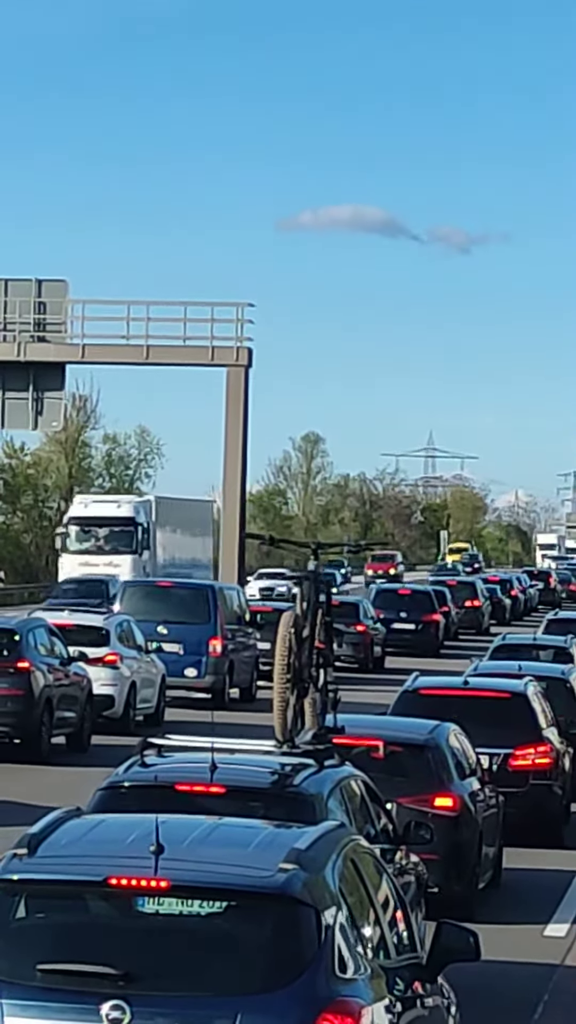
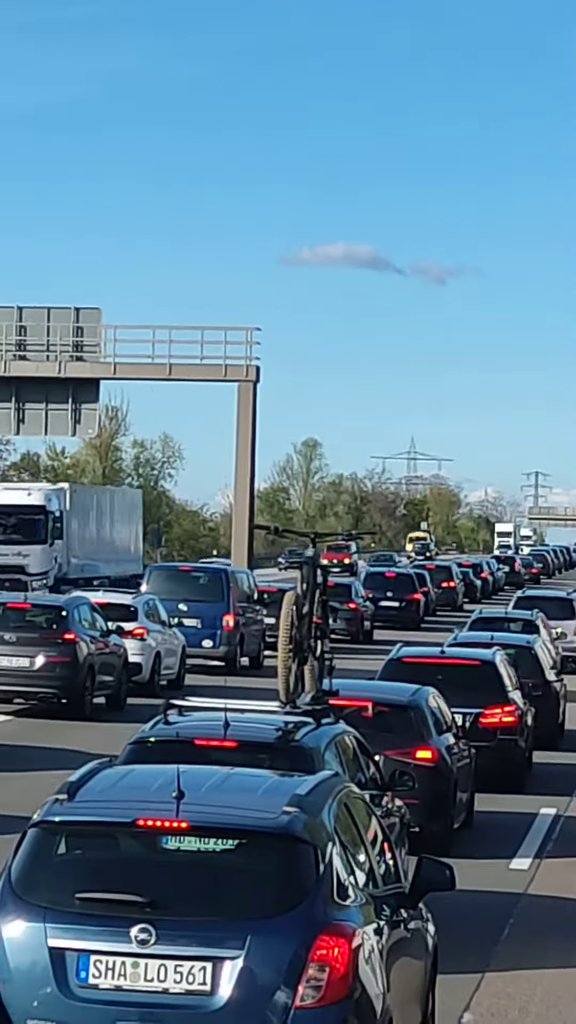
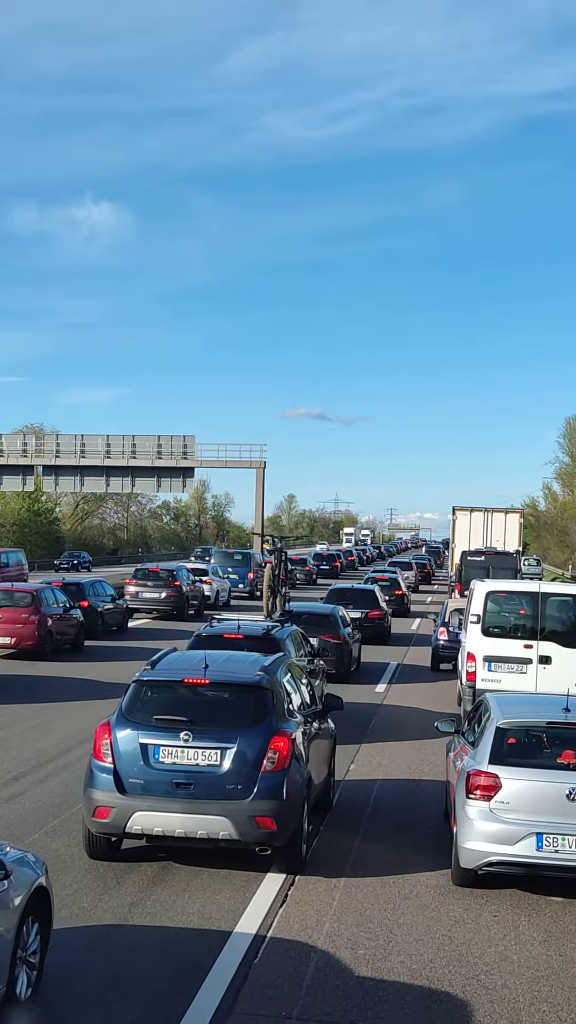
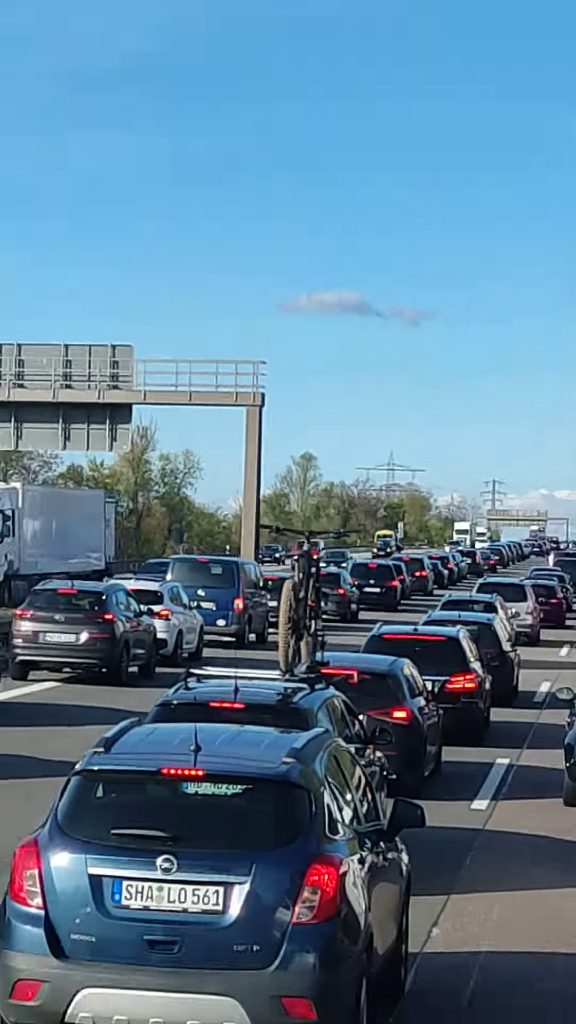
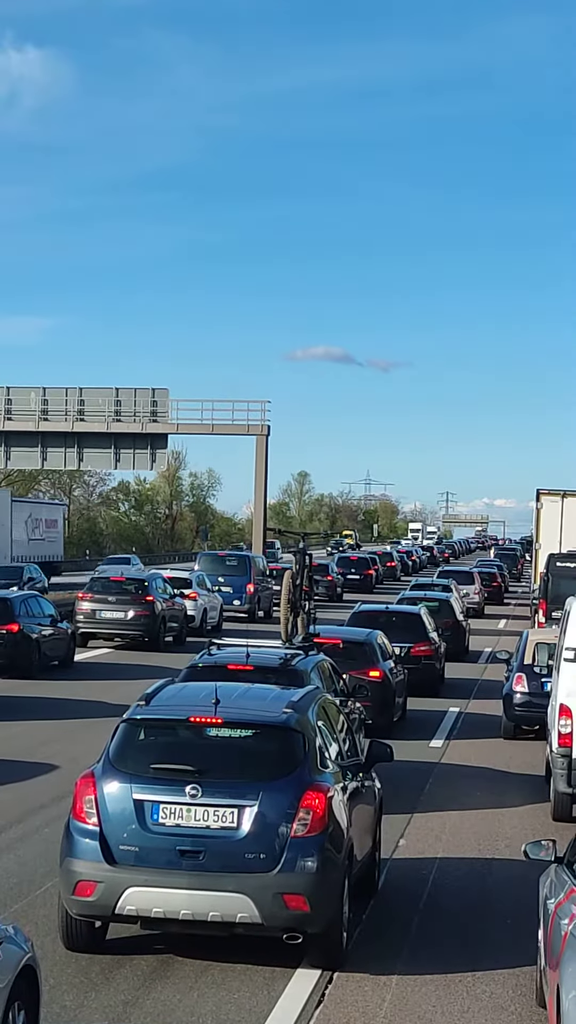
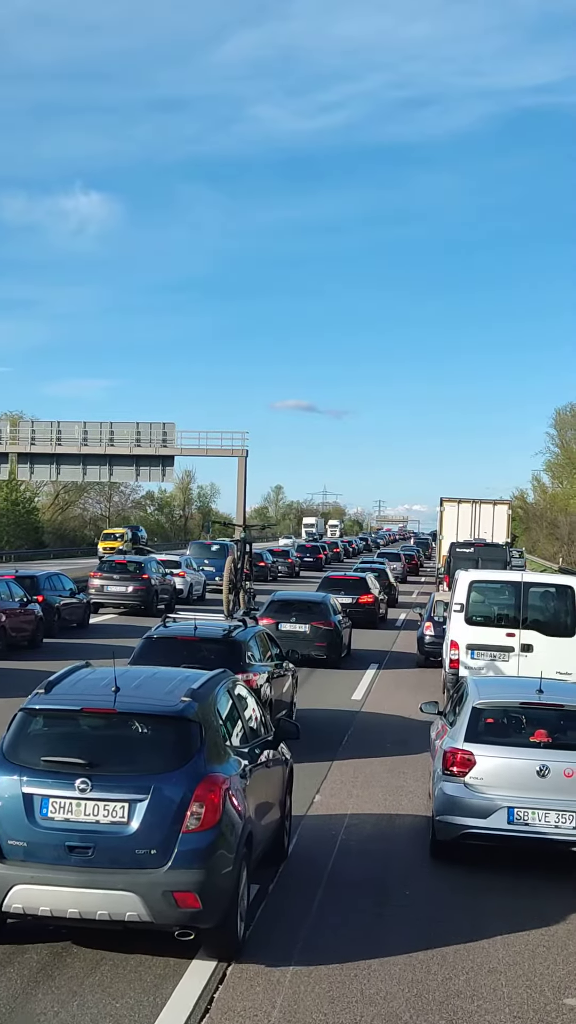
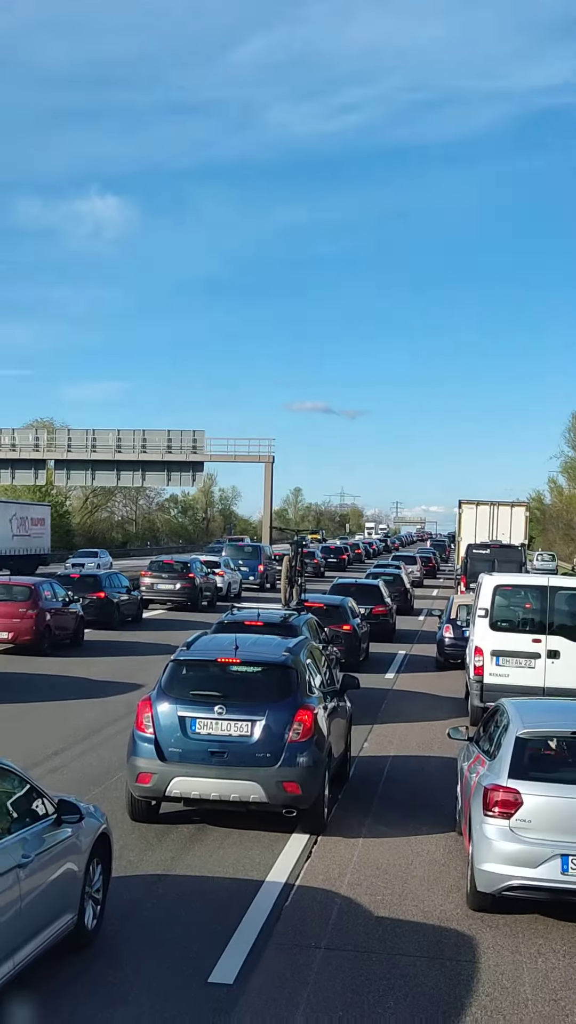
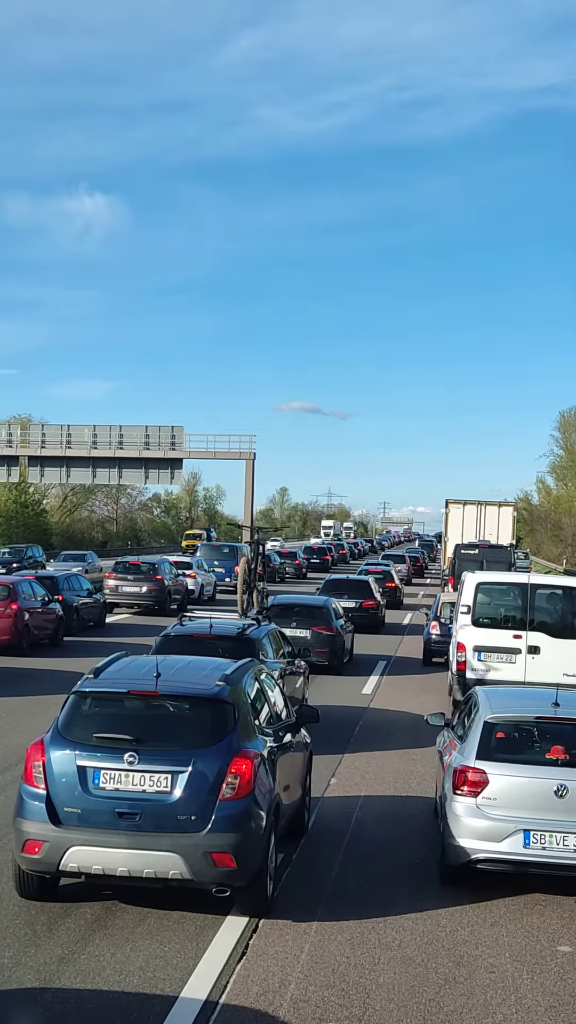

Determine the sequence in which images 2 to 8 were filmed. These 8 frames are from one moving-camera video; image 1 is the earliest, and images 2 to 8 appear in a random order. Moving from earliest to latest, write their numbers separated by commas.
2, 4, 5, 7, 3, 8, 6
